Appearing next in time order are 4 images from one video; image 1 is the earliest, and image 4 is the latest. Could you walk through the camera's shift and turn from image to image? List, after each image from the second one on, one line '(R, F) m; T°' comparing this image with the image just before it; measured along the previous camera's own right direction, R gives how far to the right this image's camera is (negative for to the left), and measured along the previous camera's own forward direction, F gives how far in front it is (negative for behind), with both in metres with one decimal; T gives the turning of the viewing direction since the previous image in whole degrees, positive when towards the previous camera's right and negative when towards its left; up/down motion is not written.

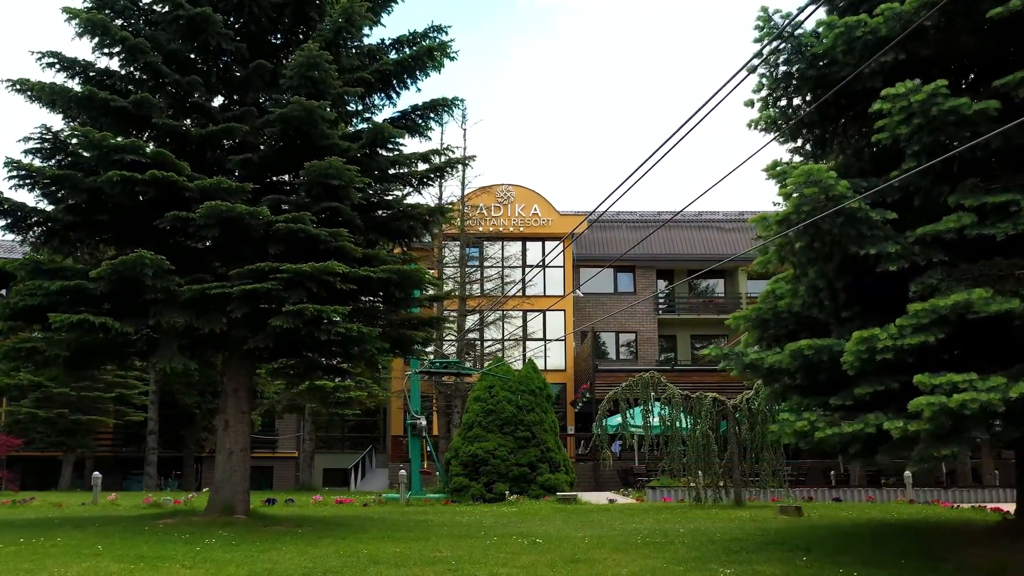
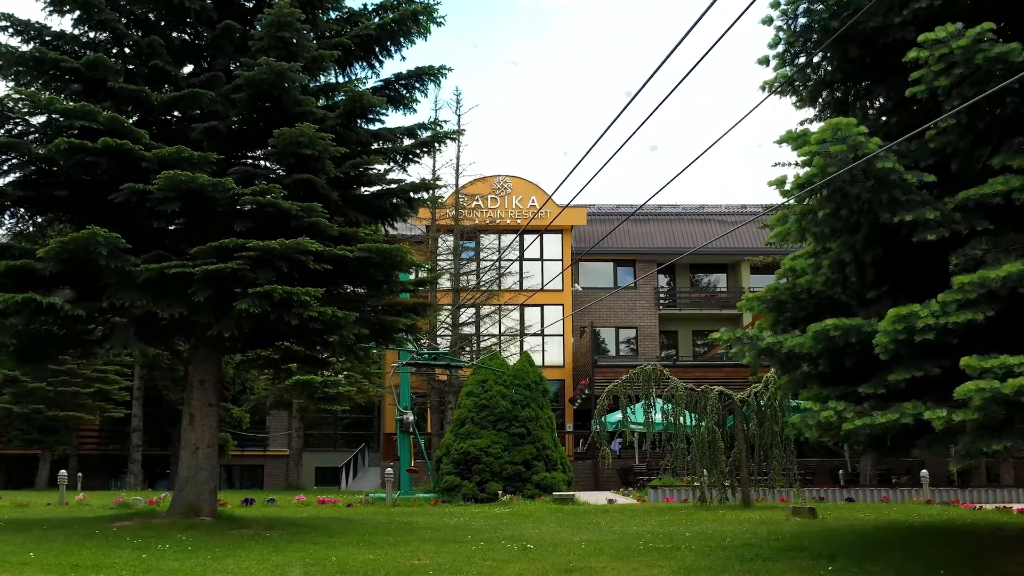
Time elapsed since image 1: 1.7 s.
(+0.1, +1.1) m; 0°
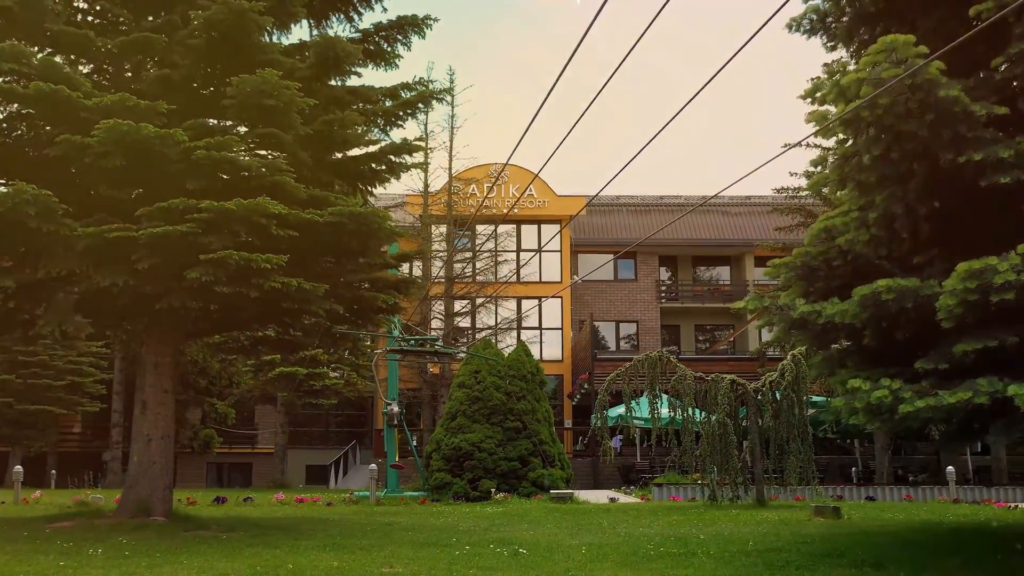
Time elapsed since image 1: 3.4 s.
(+0.1, +1.4) m; 0°
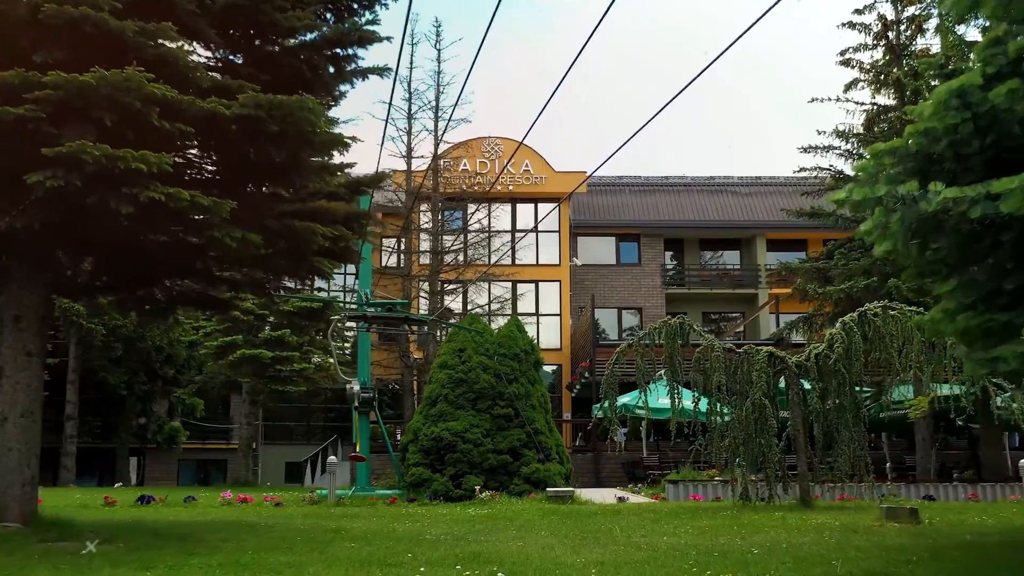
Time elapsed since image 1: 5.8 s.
(+0.1, +2.9) m; 0°
